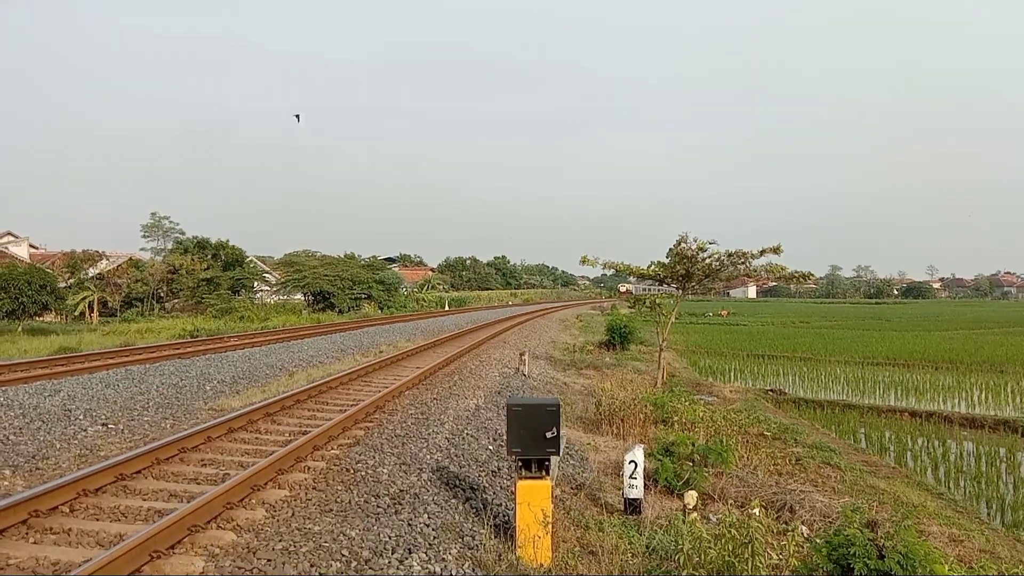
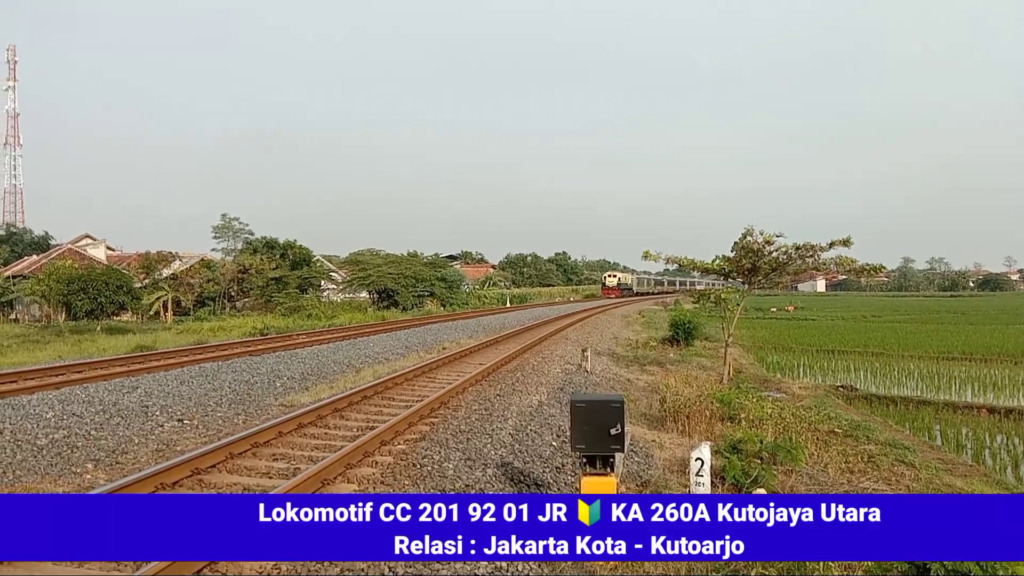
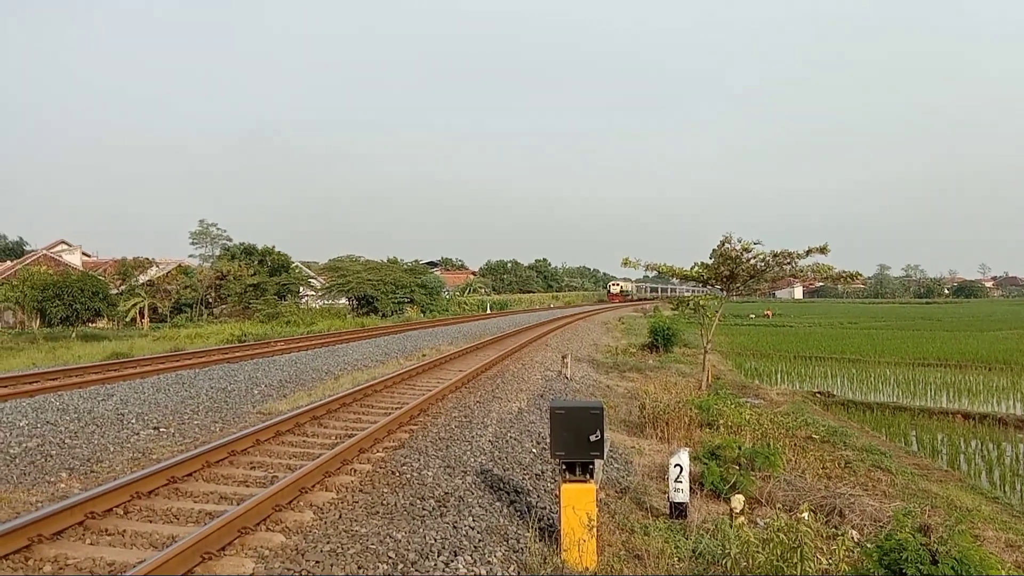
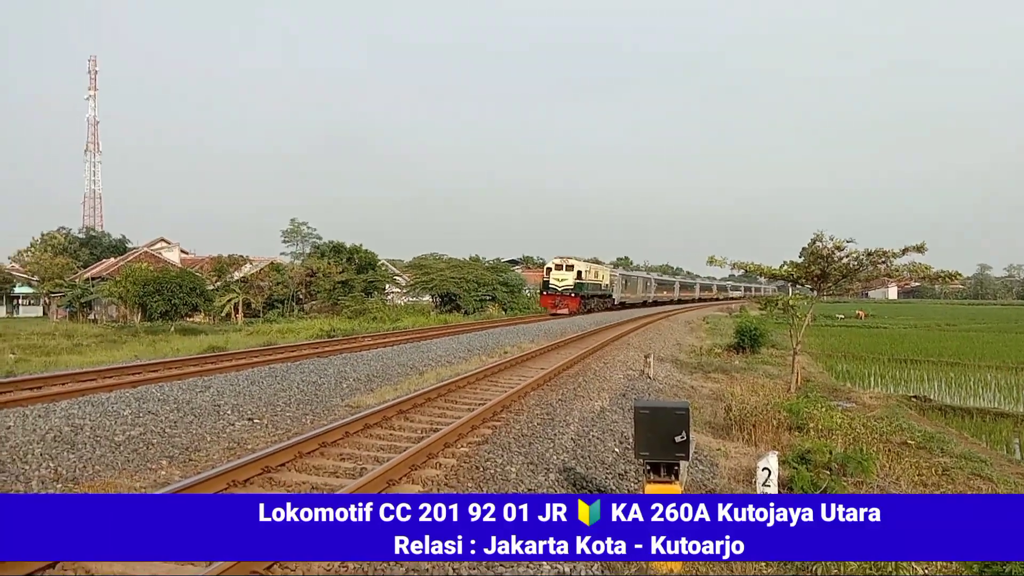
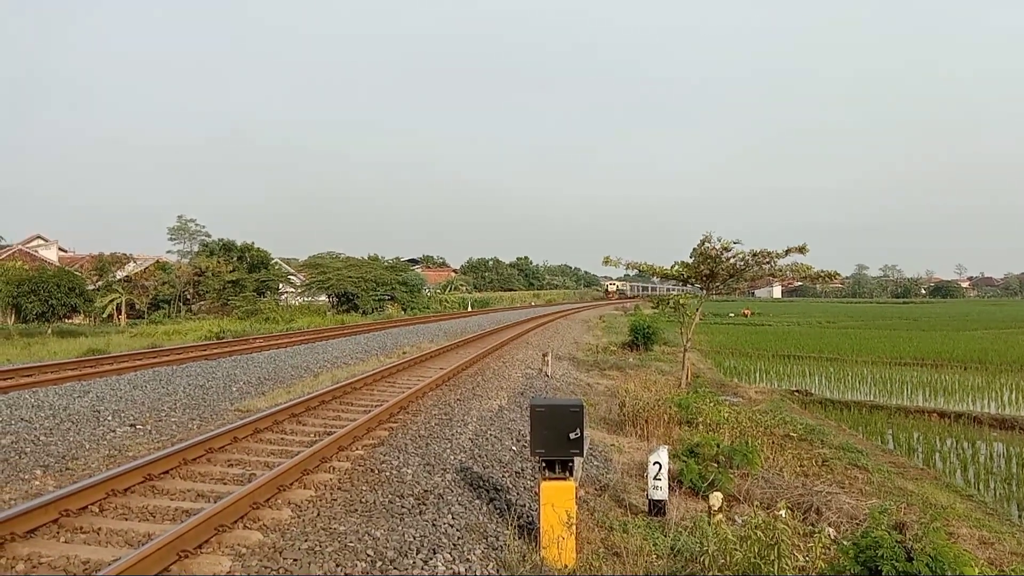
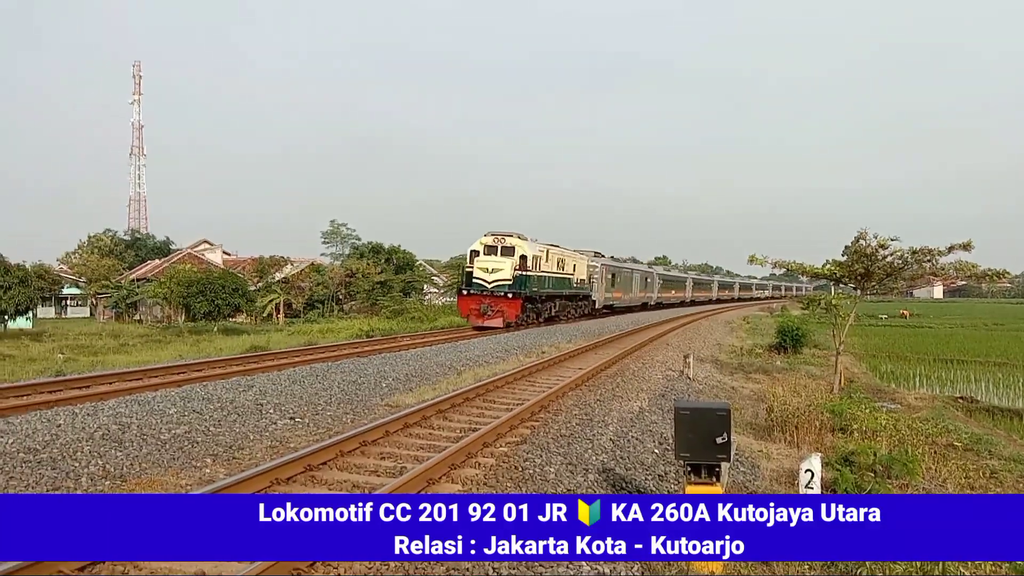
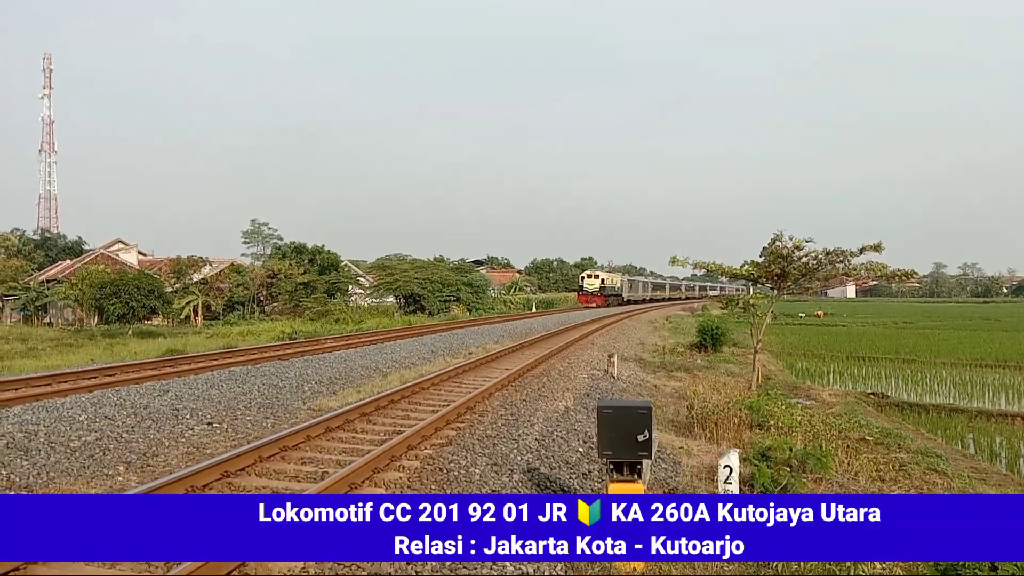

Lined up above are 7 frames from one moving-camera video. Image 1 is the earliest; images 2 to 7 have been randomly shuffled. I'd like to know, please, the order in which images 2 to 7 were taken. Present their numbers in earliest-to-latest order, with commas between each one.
5, 3, 2, 7, 4, 6
